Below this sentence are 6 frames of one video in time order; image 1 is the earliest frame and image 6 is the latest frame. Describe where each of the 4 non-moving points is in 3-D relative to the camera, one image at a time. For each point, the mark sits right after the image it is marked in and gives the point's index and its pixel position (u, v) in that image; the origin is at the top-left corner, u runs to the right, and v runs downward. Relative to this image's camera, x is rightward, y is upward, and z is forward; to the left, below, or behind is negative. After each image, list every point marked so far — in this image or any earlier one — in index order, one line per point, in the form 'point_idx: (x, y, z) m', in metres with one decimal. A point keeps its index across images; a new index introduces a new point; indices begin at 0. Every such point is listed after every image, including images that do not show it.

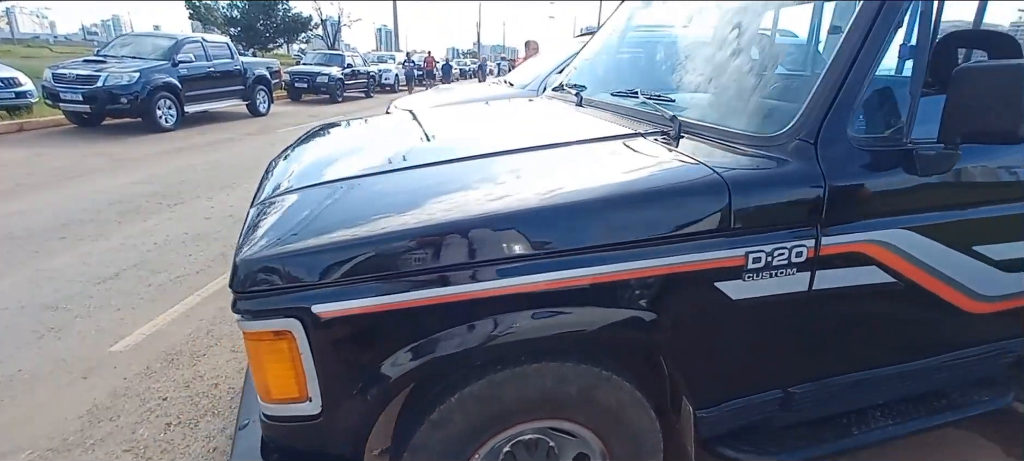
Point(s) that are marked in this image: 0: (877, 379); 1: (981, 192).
0: (+1.2, -0.5, +1.8) m
1: (+1.4, +0.1, +1.7) m
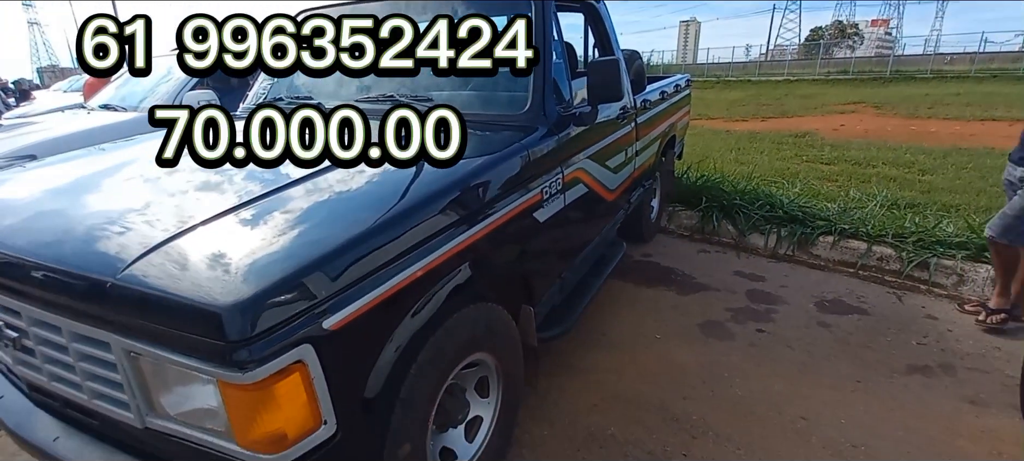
0: (+0.4, -0.1, +3.1) m
1: (+0.5, +0.5, +3.0) m
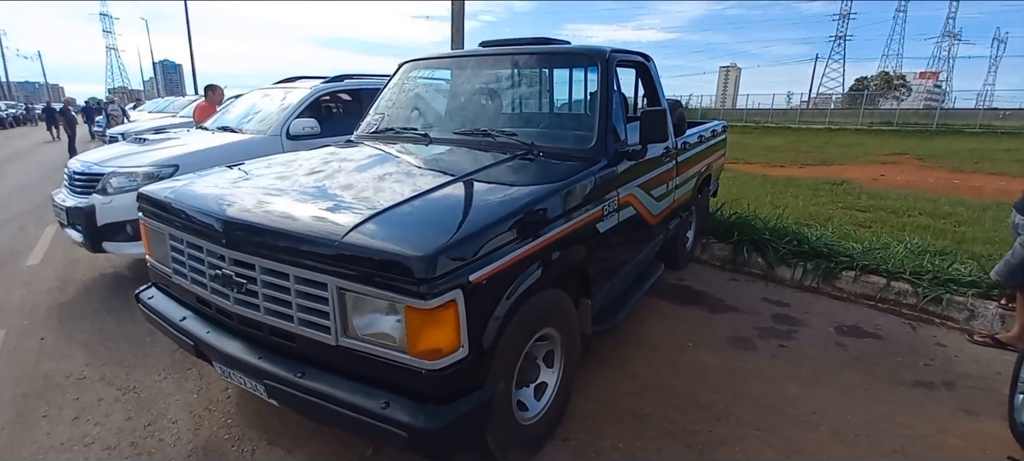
0: (+0.7, -0.2, +3.6) m
1: (+0.9, +0.4, +3.6) m
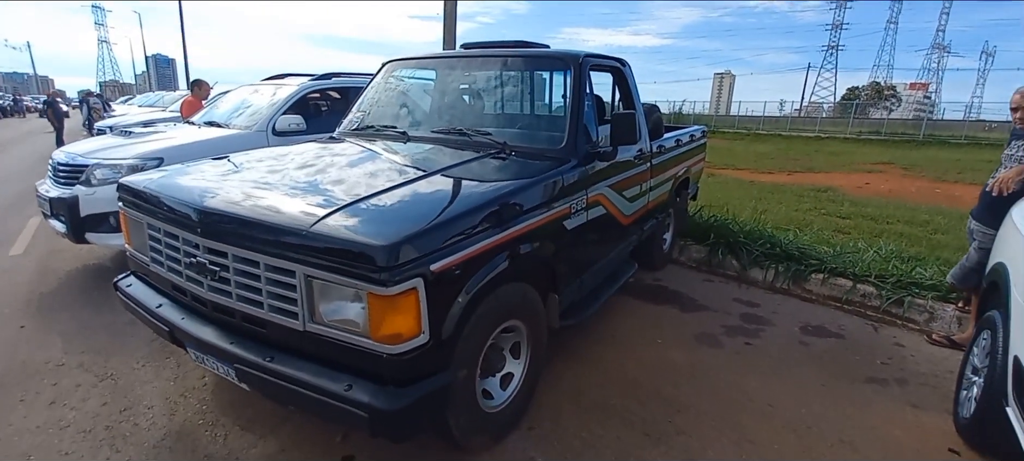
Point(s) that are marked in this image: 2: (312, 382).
0: (+0.6, -0.2, +3.7) m
1: (+0.7, +0.4, +3.7) m
2: (-0.7, -0.5, +2.0) m
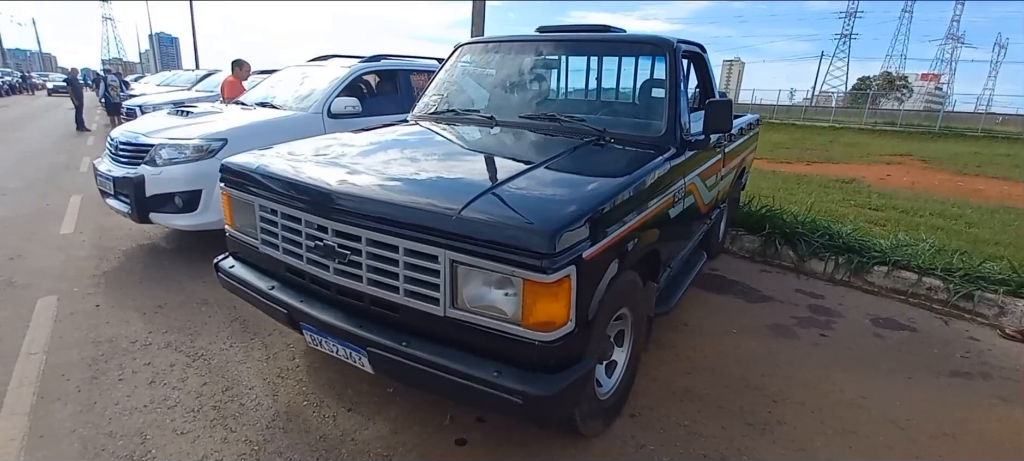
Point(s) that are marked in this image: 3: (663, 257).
0: (+1.1, -0.2, +3.7) m
1: (+1.2, +0.5, +3.7) m
2: (-0.2, -0.5, +2.1) m
3: (+0.8, -0.1, +3.1) m
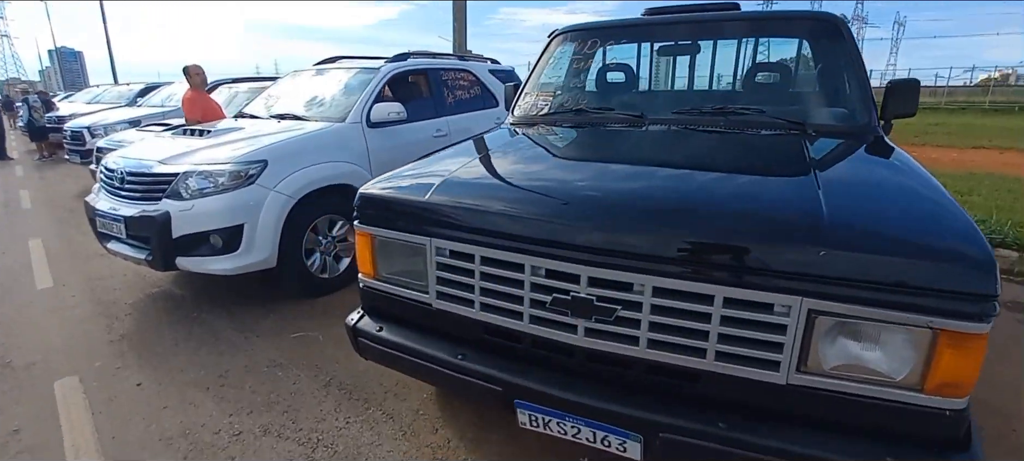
0: (+1.9, -0.2, +3.3) m
1: (+2.0, +0.5, +3.3) m
2: (+0.8, -0.6, +1.5) m
3: (+1.7, -0.2, +2.7) m
